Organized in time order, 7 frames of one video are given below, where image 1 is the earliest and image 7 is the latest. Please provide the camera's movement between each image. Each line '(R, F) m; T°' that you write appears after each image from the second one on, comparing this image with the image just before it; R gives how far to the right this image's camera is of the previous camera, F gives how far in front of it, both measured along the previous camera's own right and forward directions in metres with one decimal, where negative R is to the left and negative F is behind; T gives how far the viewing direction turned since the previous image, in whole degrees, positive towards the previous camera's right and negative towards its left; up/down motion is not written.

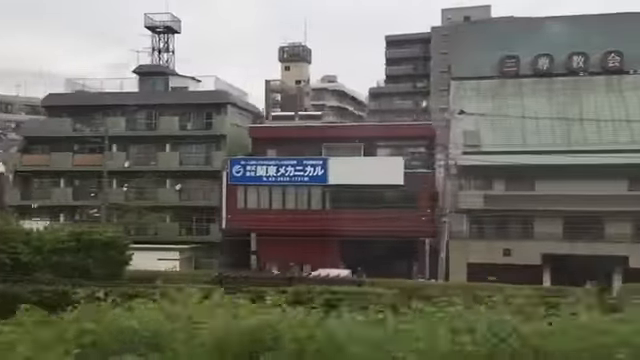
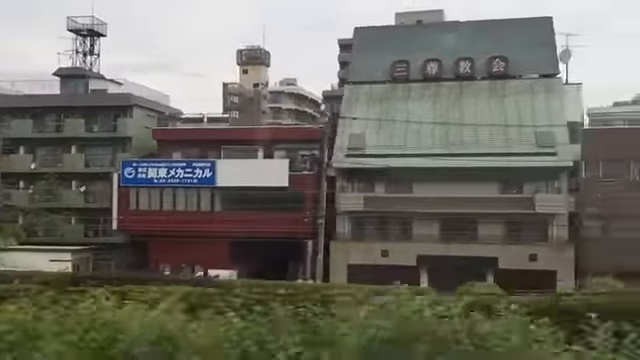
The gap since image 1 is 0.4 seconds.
(+4.0, -0.5) m; +1°
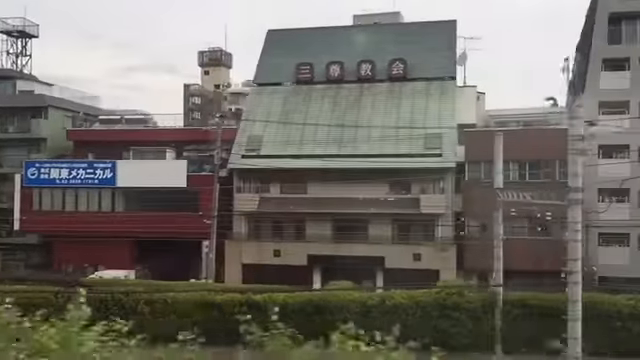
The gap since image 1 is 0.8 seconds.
(+3.6, -0.4) m; +1°
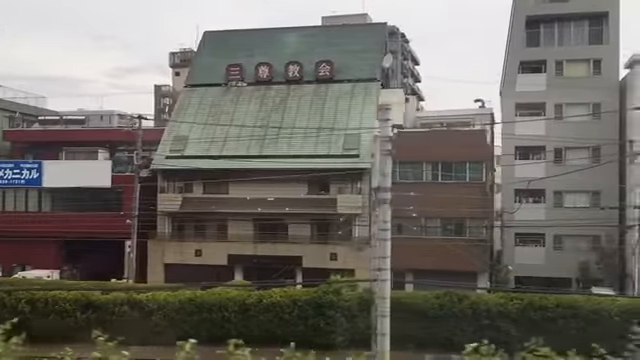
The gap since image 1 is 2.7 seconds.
(+2.7, -0.3) m; +1°
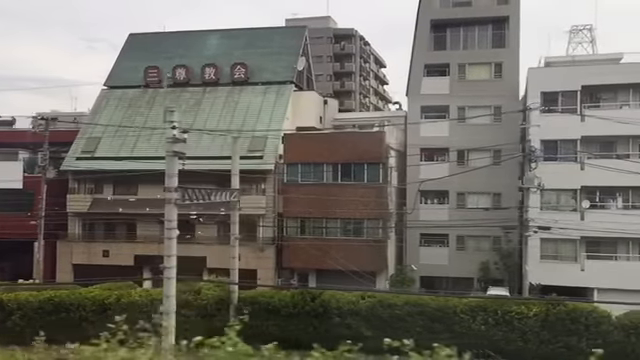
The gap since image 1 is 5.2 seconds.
(+3.2, -0.3) m; +1°
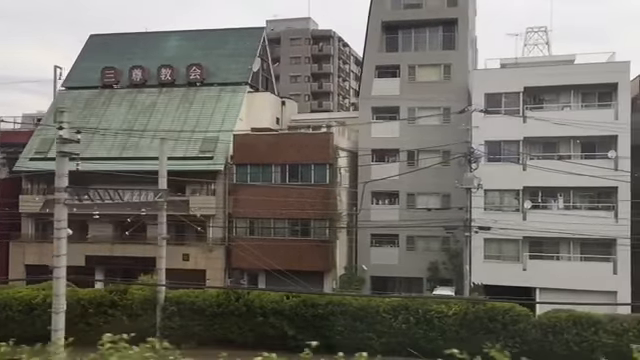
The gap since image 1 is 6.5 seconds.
(+1.7, -0.2) m; 0°
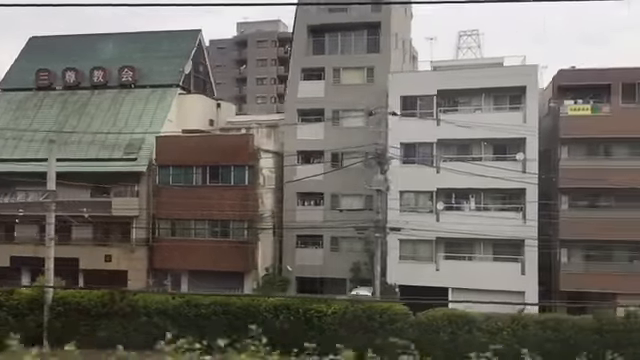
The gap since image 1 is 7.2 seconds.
(+2.6, -0.2) m; +1°
